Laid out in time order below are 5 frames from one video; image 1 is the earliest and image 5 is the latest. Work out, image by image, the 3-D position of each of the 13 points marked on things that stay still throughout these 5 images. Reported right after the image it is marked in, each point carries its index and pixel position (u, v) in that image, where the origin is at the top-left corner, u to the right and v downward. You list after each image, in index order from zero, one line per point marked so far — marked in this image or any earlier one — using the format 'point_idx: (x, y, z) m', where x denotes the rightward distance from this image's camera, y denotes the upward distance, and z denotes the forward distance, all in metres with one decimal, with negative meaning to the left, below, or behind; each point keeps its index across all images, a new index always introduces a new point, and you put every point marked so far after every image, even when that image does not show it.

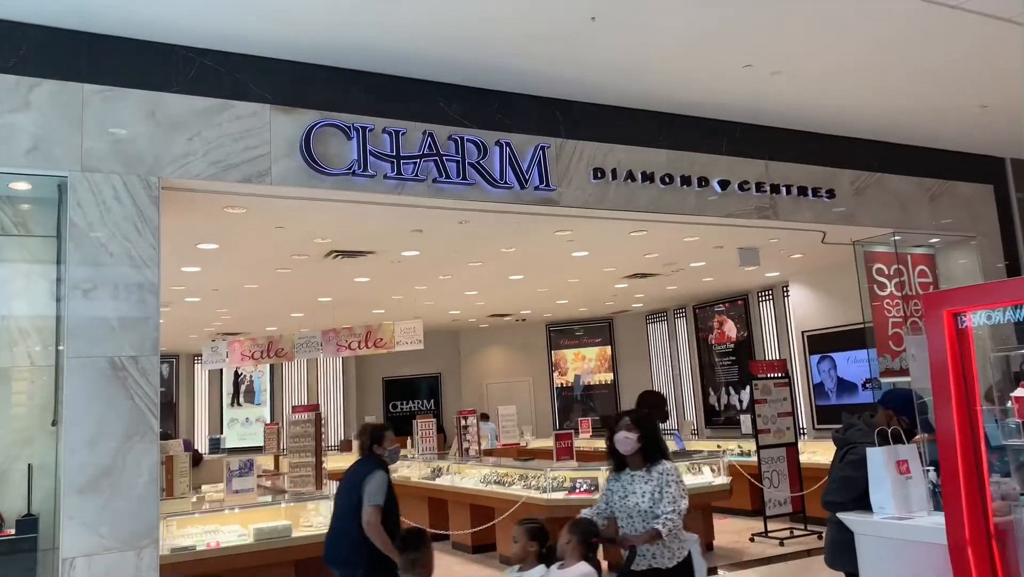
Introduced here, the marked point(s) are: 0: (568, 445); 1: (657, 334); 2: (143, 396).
0: (+0.5, -1.5, +7.5) m
1: (+2.6, -0.8, +14.3) m
2: (-2.1, -0.6, +4.7) m
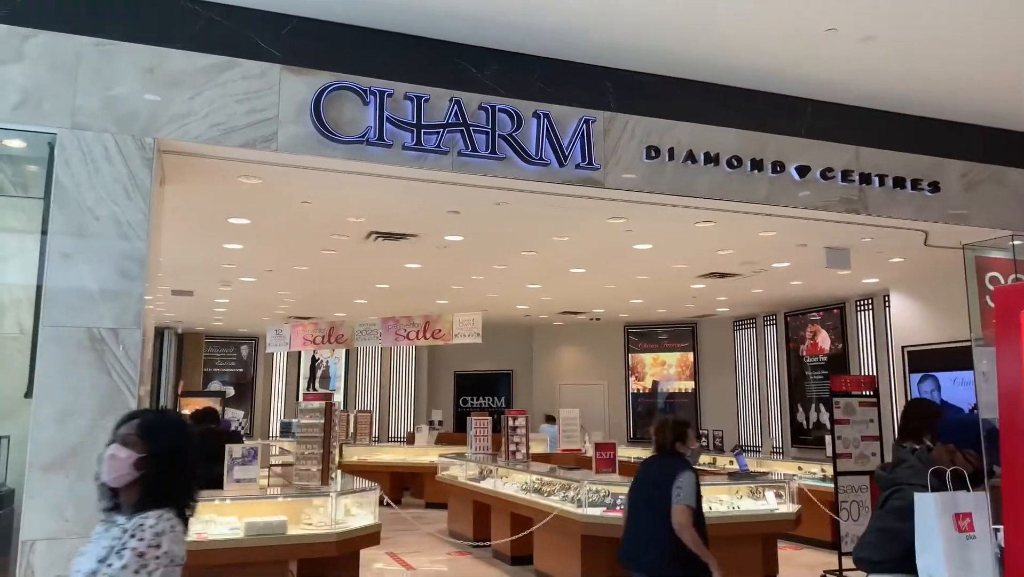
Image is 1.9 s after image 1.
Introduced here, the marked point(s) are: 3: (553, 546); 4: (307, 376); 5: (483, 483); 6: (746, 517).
0: (+0.8, -1.4, +6.8) m
1: (+3.8, -0.9, +13.3) m
2: (-2.1, -0.4, +4.3) m
3: (+0.3, -2.2, +6.8) m
4: (-4.3, -1.8, +16.8) m
5: (-0.3, -2.1, +8.5) m
6: (+1.8, -1.8, +6.3) m
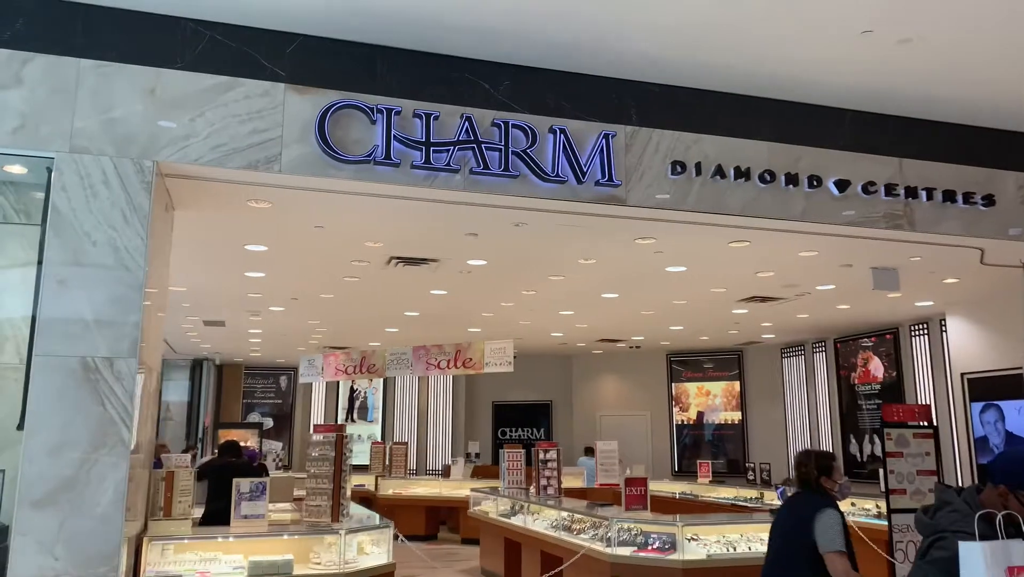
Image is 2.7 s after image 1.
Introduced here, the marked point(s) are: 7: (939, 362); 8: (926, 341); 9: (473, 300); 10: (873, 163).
0: (+1.0, -1.6, +6.4) m
1: (+4.4, -1.3, +12.7) m
2: (-2.0, -0.6, +4.1) m
3: (+0.6, -2.4, +6.4) m
4: (-3.5, -2.5, +16.7) m
5: (0.0, -2.3, +8.2) m
6: (+2.0, -1.9, +5.8) m
7: (+5.1, -0.9, +9.6) m
8: (+5.1, -0.6, +9.9) m
9: (-0.4, -0.1, +8.6) m
10: (+2.6, +0.9, +5.9) m
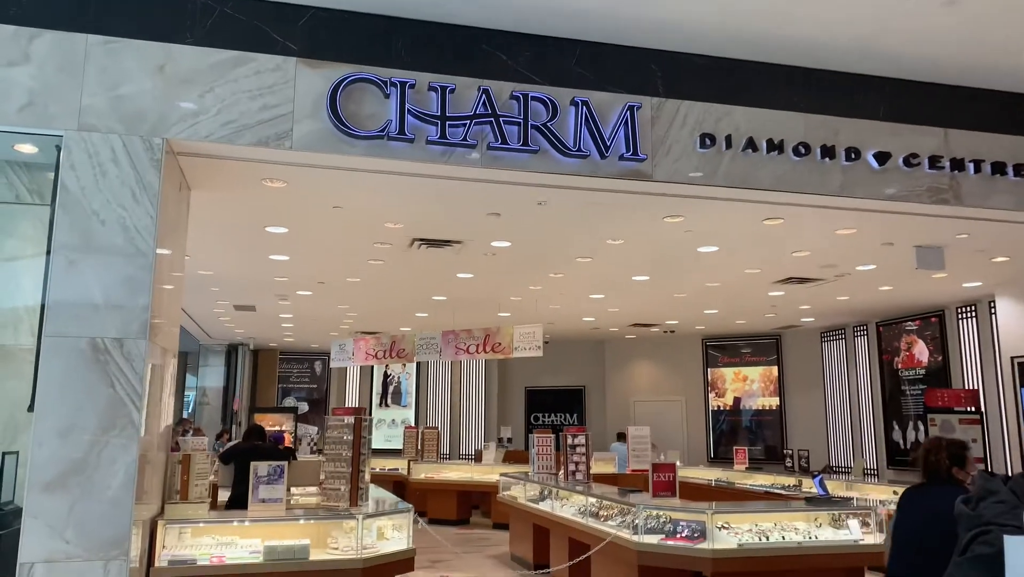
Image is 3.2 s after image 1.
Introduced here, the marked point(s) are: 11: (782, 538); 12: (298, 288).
0: (+1.2, -1.5, +6.2) m
1: (+4.9, -1.0, +12.3) m
2: (-2.0, -0.5, +4.1) m
3: (+0.8, -2.2, +6.3) m
4: (-2.8, -2.1, +16.7) m
5: (+0.3, -2.2, +8.0) m
6: (+2.2, -1.8, +5.5) m
7: (+5.4, -0.6, +9.2) m
8: (+5.5, -0.4, +9.5) m
9: (-0.1, +0.1, +8.5) m
10: (+2.8, +1.1, +5.6) m
11: (+1.9, -1.7, +5.6) m
12: (-2.4, 0.0, +8.9) m
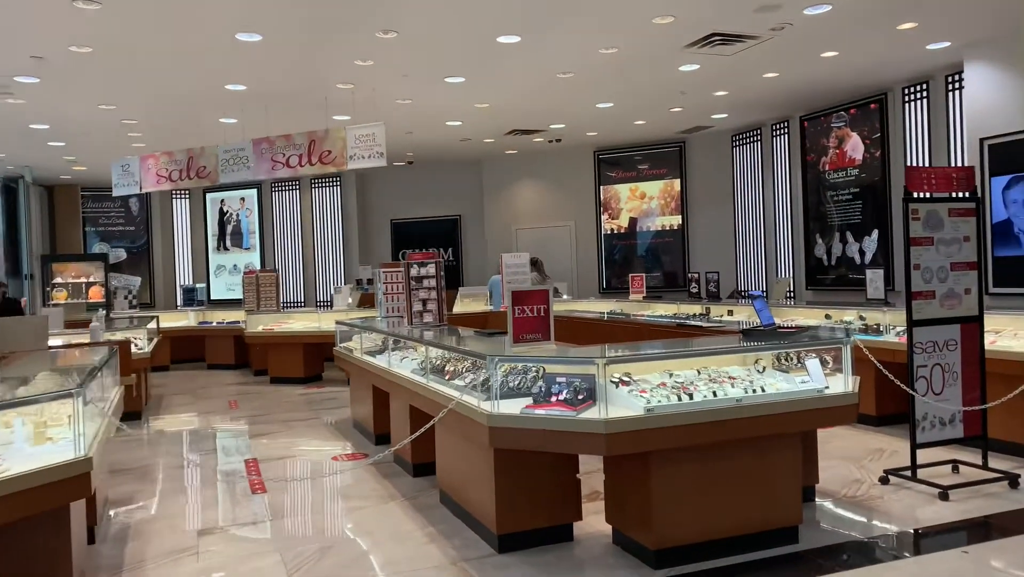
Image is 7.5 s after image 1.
0: (+0.2, -0.1, +4.1) m
1: (+3.0, +1.6, +10.4) m
2: (-2.7, +0.3, +1.5) m
3: (-0.3, -0.9, +4.3) m
4: (-5.1, +1.0, +14.0) m
5: (-1.0, -0.5, +5.9) m
6: (+1.2, -0.5, +3.6) m
7: (+3.9, +1.4, +7.4) m
8: (+3.9, +1.7, +7.6) m
9: (-1.5, +1.7, +5.9) m
10: (+1.8, +2.3, +3.2) m
11: (+0.9, -0.5, +3.6) m
12: (-3.8, +1.7, +6.0) m
